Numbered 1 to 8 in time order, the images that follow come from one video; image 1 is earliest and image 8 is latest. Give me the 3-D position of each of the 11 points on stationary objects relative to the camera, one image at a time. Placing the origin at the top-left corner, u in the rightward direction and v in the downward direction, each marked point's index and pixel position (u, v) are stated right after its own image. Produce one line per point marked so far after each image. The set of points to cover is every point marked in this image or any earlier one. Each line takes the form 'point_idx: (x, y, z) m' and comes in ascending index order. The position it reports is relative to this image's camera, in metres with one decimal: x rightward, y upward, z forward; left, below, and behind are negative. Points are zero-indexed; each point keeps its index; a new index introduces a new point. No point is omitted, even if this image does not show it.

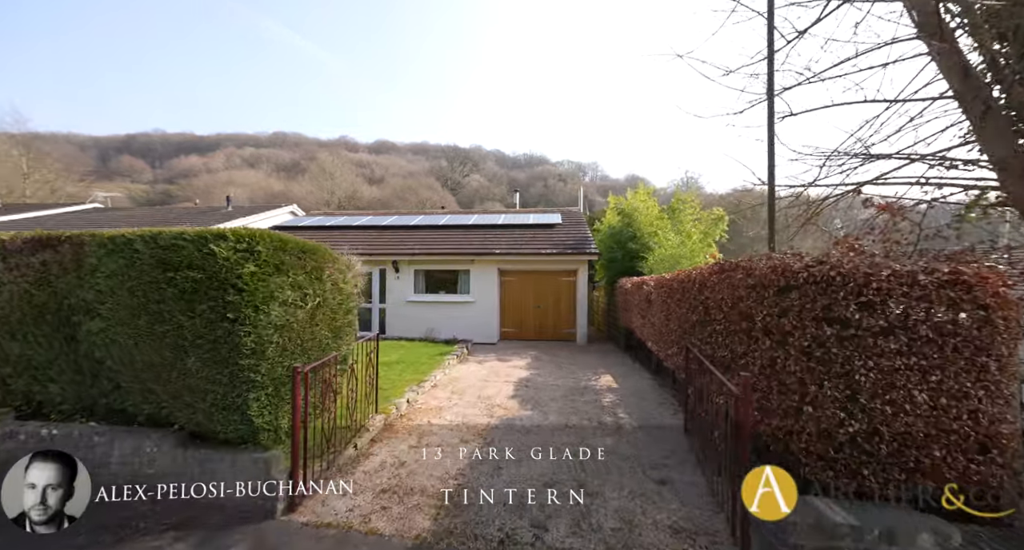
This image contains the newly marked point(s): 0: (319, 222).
0: (-8.0, +2.2, +16.8) m
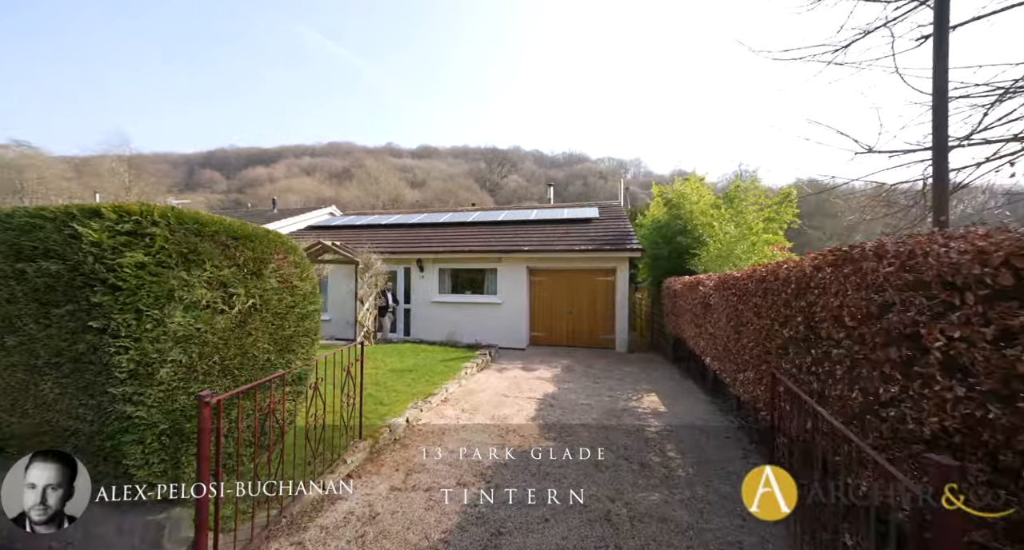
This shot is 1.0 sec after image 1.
0: (-6.7, +2.2, +16.4) m
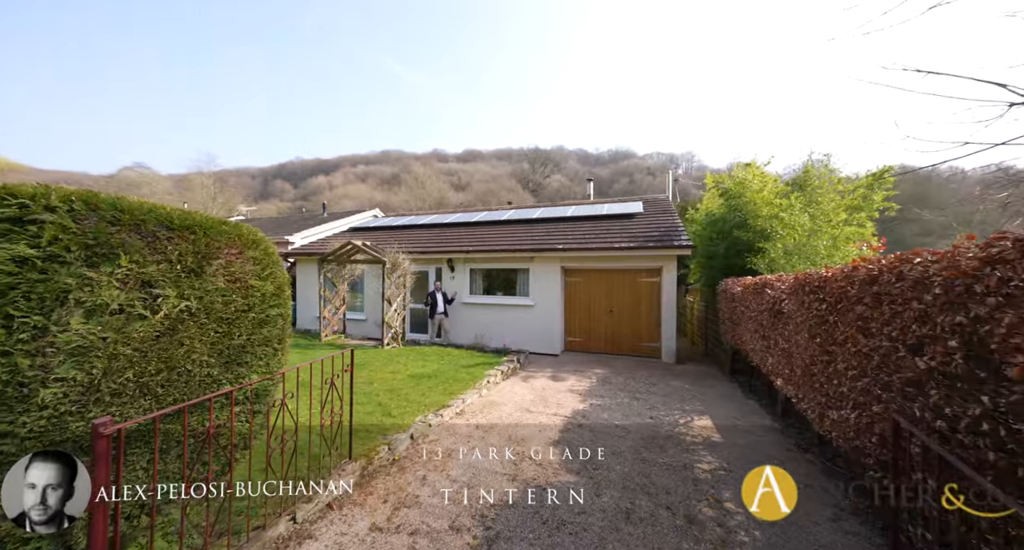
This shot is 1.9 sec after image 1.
0: (-5.1, +2.2, +16.2) m
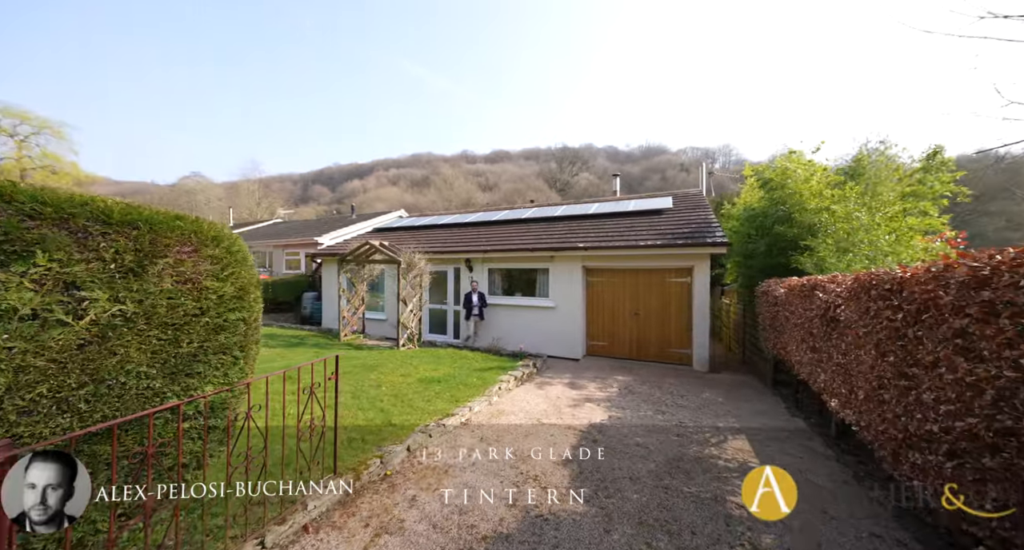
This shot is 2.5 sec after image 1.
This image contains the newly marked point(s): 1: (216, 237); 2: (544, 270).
0: (-4.2, +2.1, +16.1) m
1: (-2.0, +0.3, +2.8) m
2: (+0.8, +0.1, +9.9) m
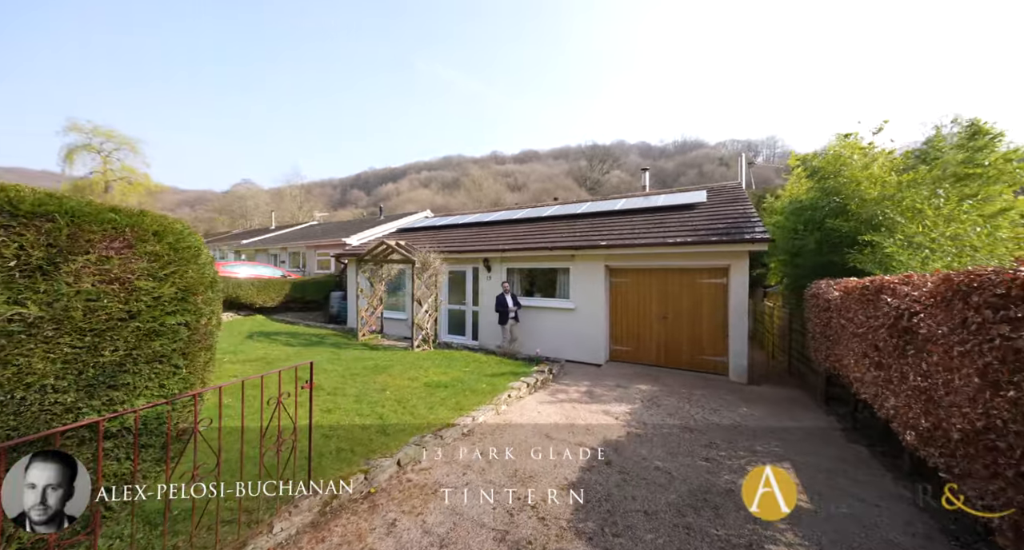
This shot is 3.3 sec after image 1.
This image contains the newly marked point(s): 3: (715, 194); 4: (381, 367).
0: (-3.2, +2.1, +16.0) m
1: (-2.2, +0.3, +2.5) m
2: (+1.2, +0.1, +9.3) m
3: (+5.3, +2.1, +10.4) m
4: (-2.5, -1.7, +7.6) m
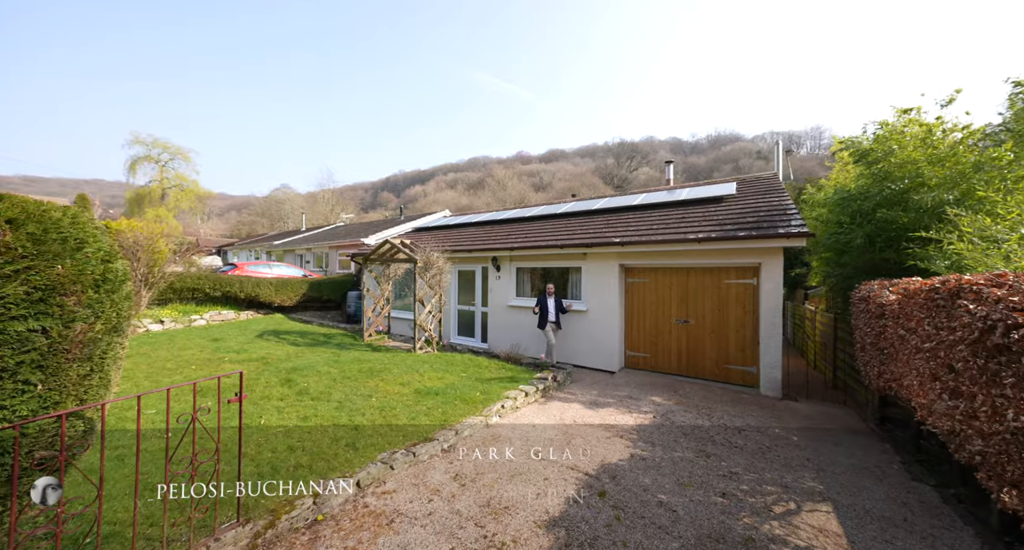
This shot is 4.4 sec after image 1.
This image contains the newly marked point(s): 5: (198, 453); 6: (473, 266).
0: (-2.5, +2.1, +15.6) m
1: (-2.5, +0.3, +2.1) m
2: (+1.4, +0.1, +8.6) m
3: (+5.5, +2.1, +9.4) m
4: (-2.4, -1.7, +7.2) m
5: (-3.2, -1.8, +4.1) m
6: (-1.0, +0.2, +10.2) m
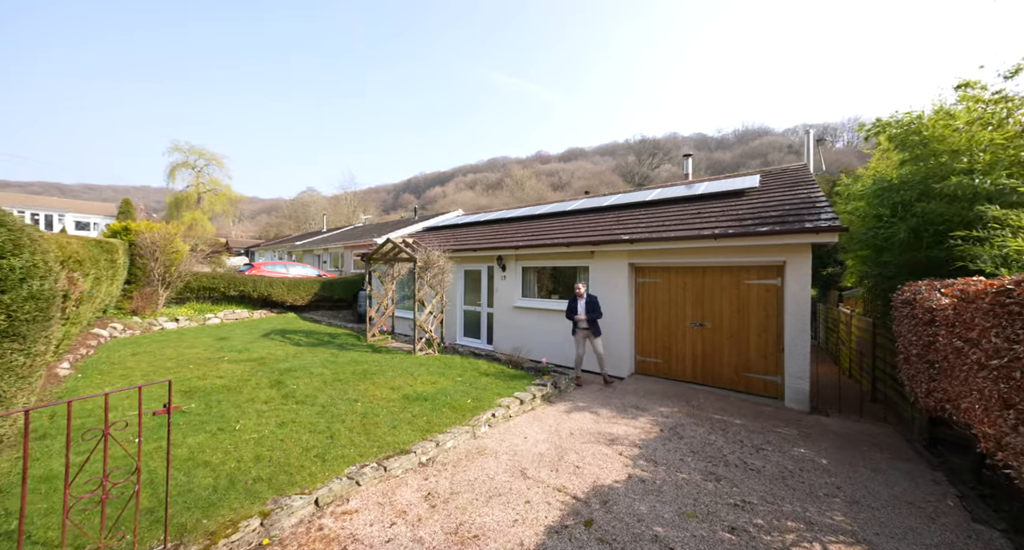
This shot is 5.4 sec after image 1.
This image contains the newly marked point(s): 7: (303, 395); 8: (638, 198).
0: (-2.0, +2.1, +15.3) m
1: (-2.8, +0.4, +1.8) m
2: (+1.5, +0.1, +8.1) m
3: (+5.7, +2.1, +8.7) m
4: (-2.4, -1.7, +6.9) m
5: (-3.4, -1.8, +3.8) m
6: (-0.8, +0.3, +9.8) m
7: (-3.0, -1.7, +5.8) m
8: (+3.0, +1.9, +9.5) m
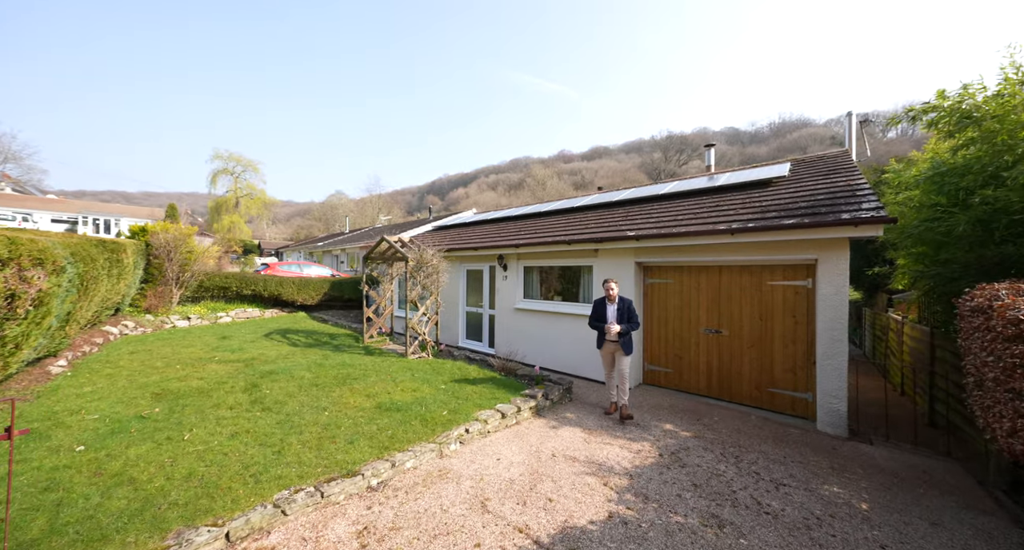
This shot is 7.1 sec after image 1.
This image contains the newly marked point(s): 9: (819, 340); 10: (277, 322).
0: (-1.6, +2.1, +14.8) m
1: (-3.3, +0.4, +1.4) m
2: (+1.4, +0.1, +7.4) m
3: (+5.7, +2.1, +7.7) m
4: (-2.6, -1.7, +6.4) m
5: (-3.7, -1.7, +3.5) m
6: (-0.8, +0.3, +9.3) m
7: (-3.2, -1.7, +5.4) m
8: (+3.1, +1.9, +8.7) m
9: (+3.9, -0.8, +5.0) m
10: (-7.3, -1.5, +12.5) m
